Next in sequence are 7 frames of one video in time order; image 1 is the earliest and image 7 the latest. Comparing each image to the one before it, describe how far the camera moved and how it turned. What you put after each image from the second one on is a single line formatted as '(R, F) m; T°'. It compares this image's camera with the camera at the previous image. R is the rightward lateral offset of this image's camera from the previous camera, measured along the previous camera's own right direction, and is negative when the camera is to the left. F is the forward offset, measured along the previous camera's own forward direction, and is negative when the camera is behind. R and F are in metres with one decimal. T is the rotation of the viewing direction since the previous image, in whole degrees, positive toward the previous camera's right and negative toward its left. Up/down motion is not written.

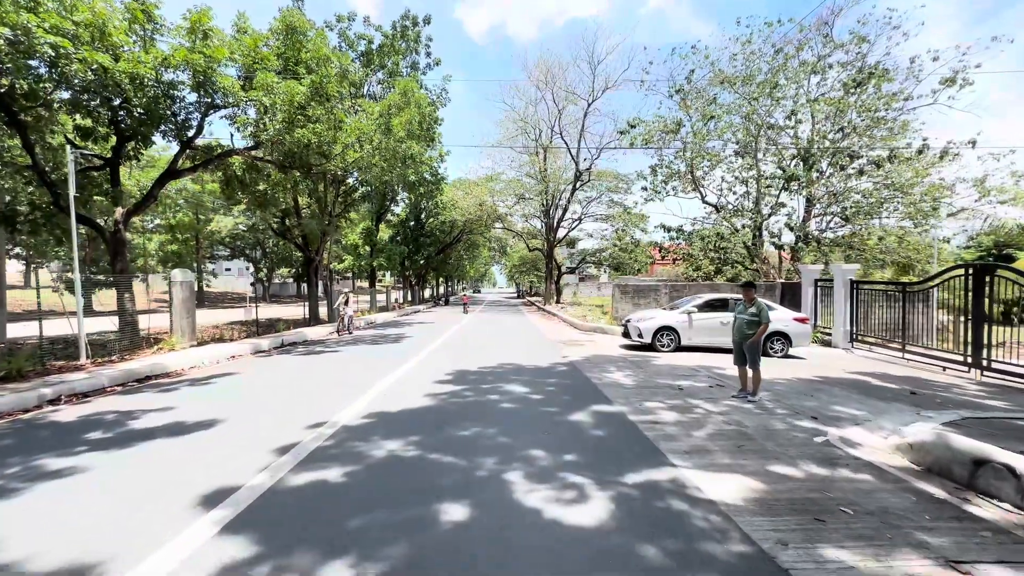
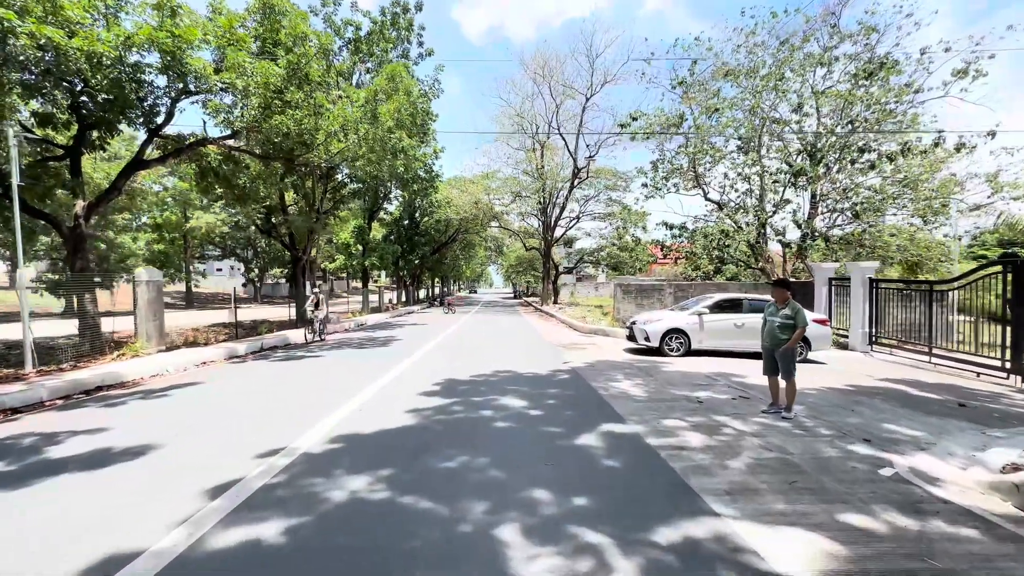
(0.0, +1.0) m; 0°
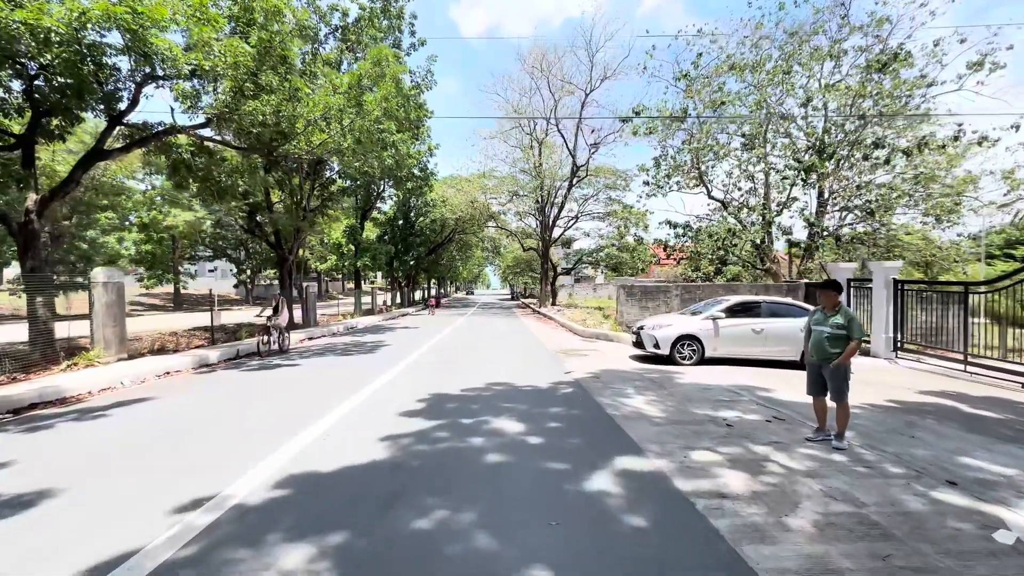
(0.0, +1.1) m; 0°
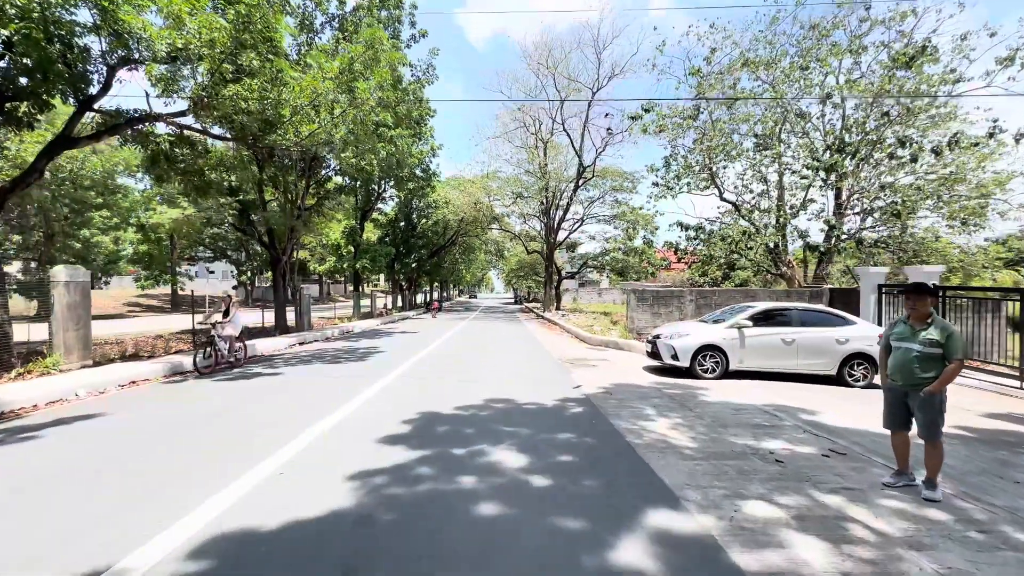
(0.0, +1.1) m; 0°
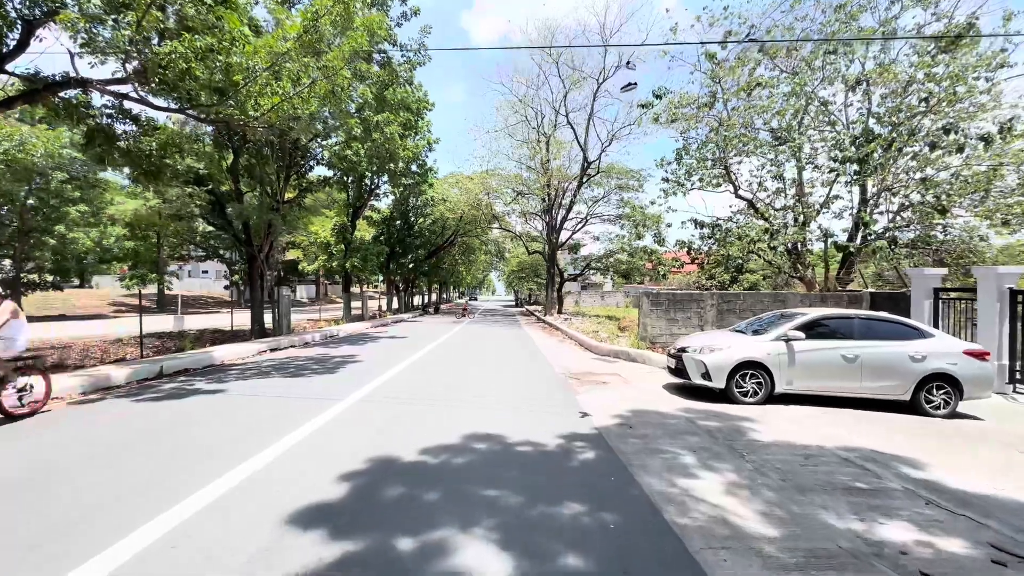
(+0.2, +1.9) m; 0°
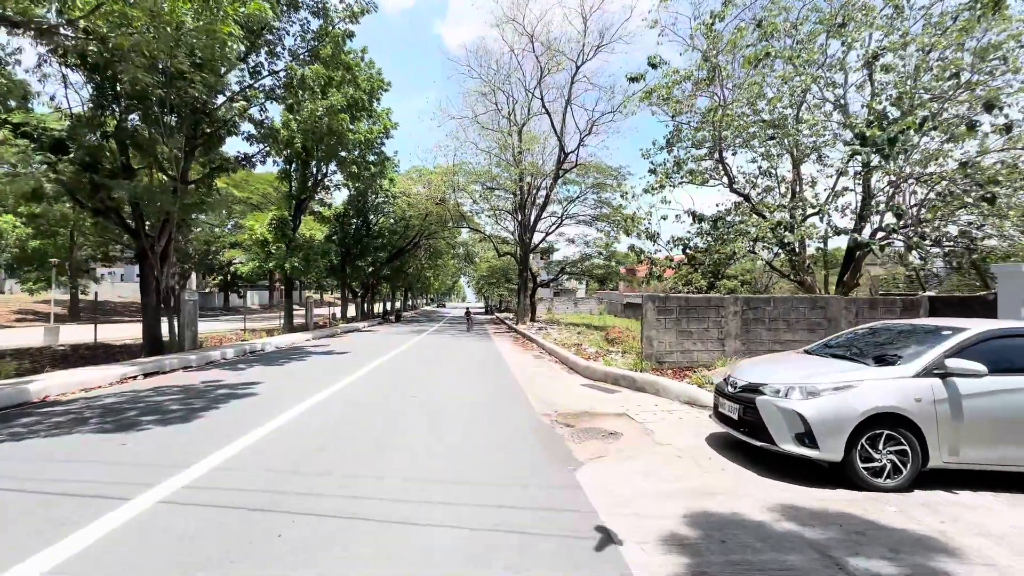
(+0.2, +3.7) m; +4°
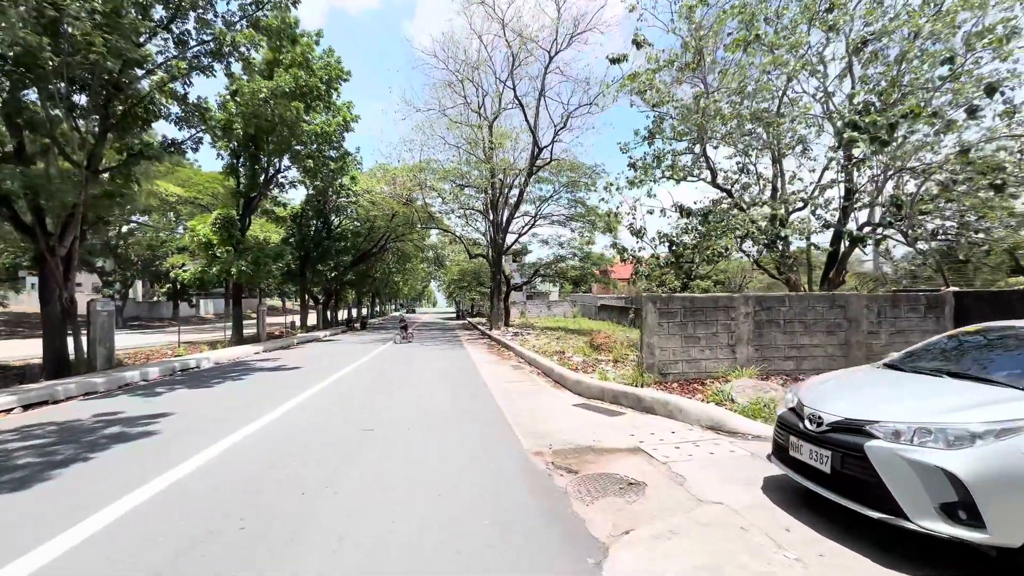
(-0.1, +1.8) m; +4°
